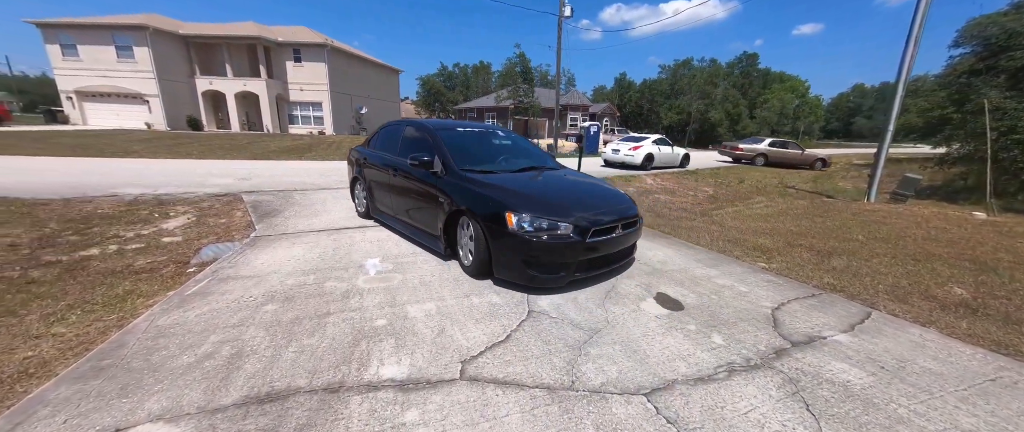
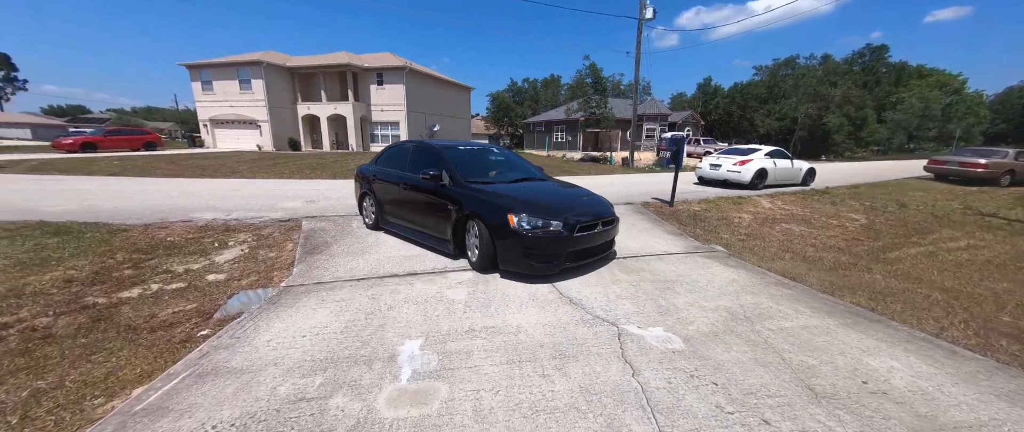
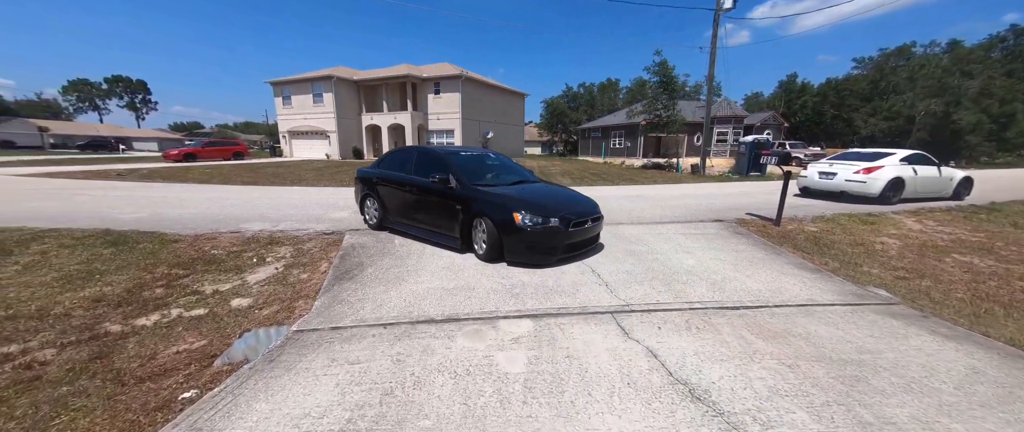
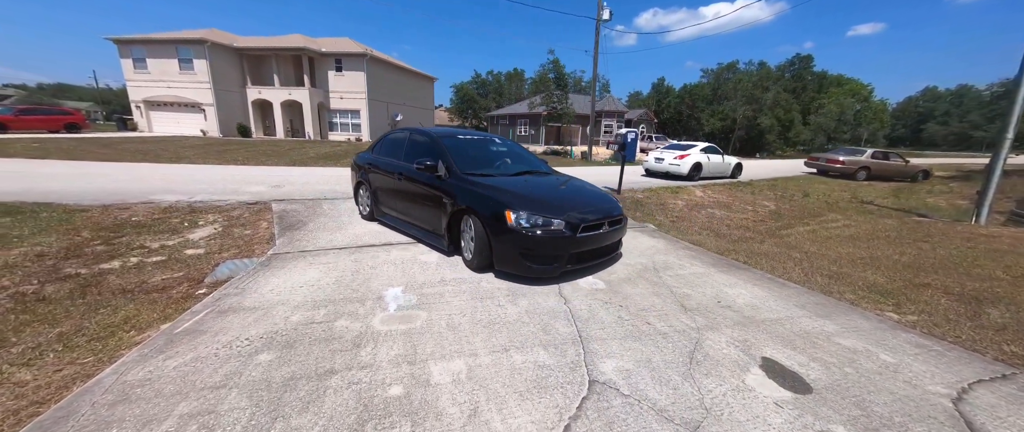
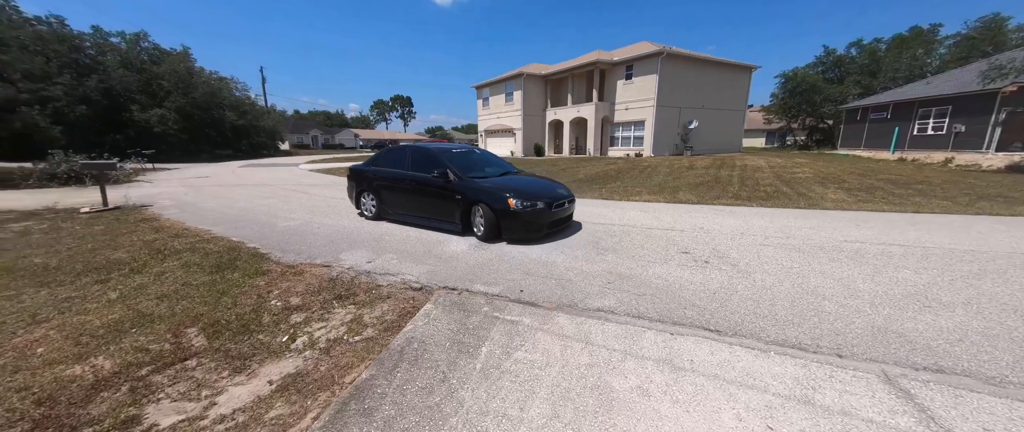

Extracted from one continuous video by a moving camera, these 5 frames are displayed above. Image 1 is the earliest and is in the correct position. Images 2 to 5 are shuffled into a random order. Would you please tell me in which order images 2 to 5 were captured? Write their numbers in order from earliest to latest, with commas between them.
4, 2, 3, 5
